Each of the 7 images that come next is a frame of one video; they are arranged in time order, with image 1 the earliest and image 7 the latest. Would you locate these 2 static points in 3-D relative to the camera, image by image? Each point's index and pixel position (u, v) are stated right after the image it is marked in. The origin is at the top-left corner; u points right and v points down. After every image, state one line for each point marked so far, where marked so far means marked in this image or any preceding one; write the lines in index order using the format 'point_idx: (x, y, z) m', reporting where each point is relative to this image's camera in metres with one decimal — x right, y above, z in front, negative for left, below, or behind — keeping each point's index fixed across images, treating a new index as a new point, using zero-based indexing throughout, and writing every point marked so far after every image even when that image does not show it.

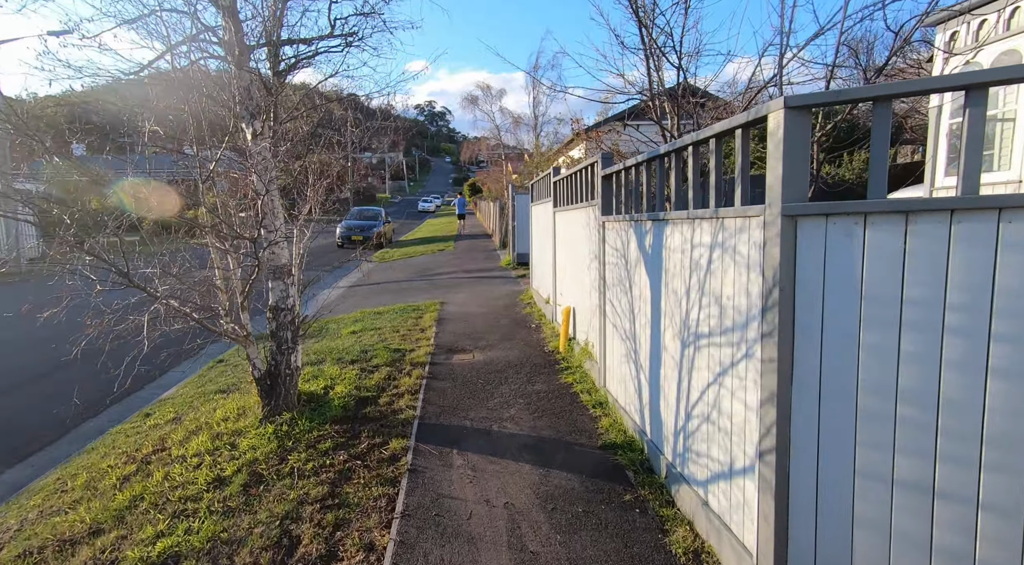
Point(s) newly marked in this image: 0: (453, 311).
0: (-0.9, -0.4, +9.2) m
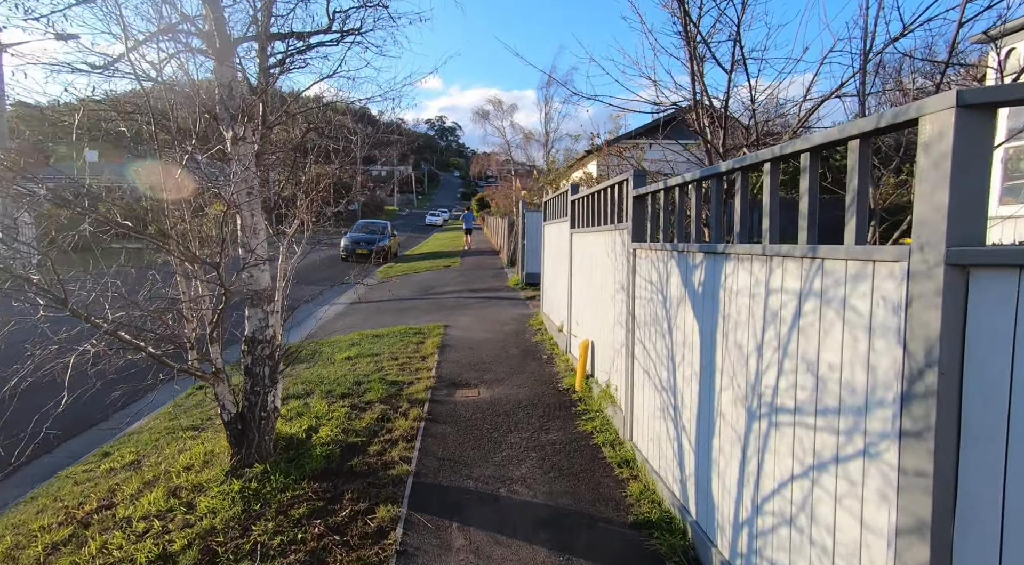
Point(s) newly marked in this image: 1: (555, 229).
0: (-0.7, -0.7, +8.5) m
1: (+0.6, +0.8, +8.9) m
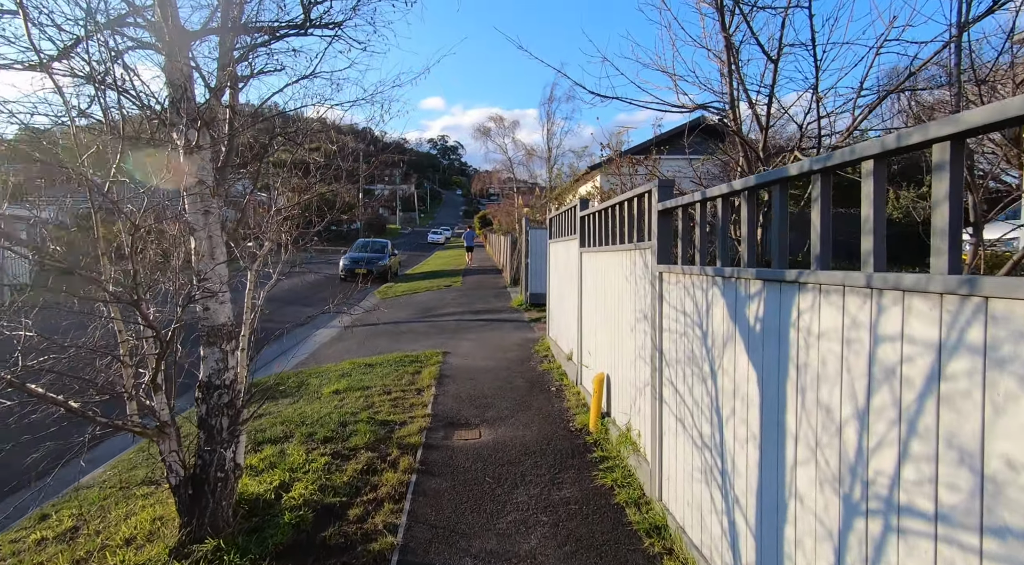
0: (-0.7, -1.0, +7.8) m
1: (+0.7, +0.5, +8.2) m
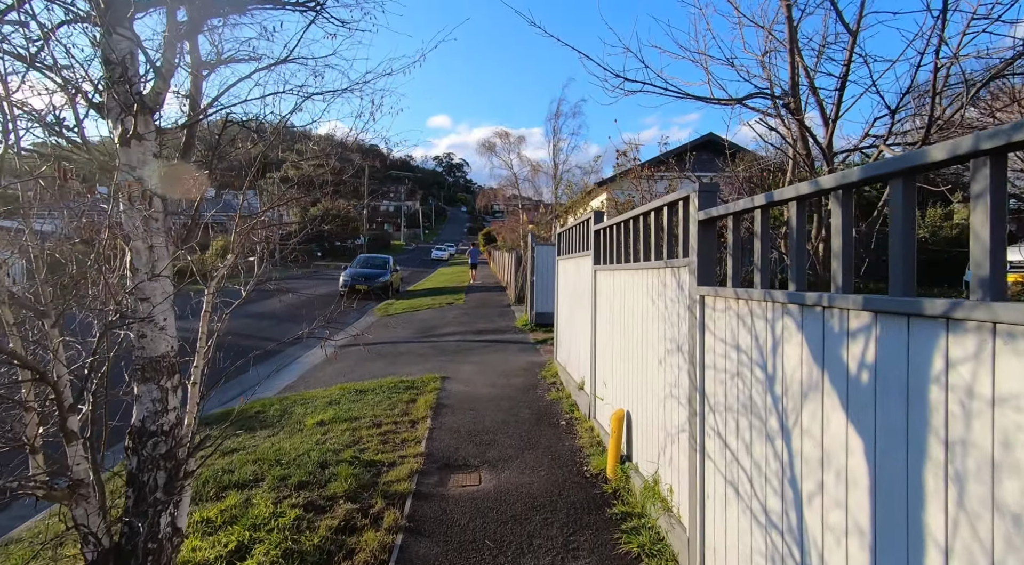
0: (-0.6, -1.3, +7.2) m
1: (+0.7, +0.2, +7.6) m
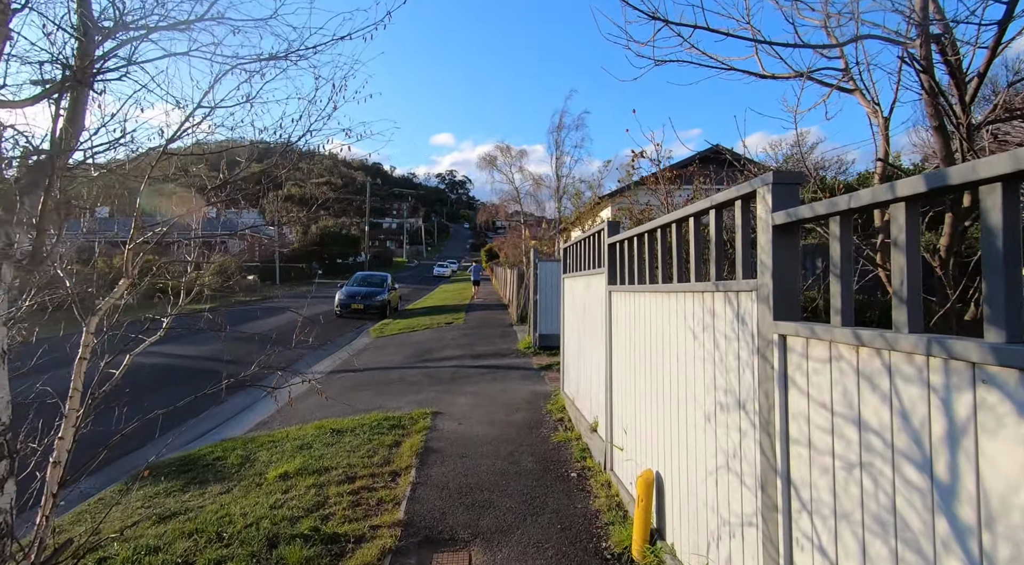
0: (-0.6, -1.5, +6.2) m
1: (+0.7, 0.0, +6.7) m
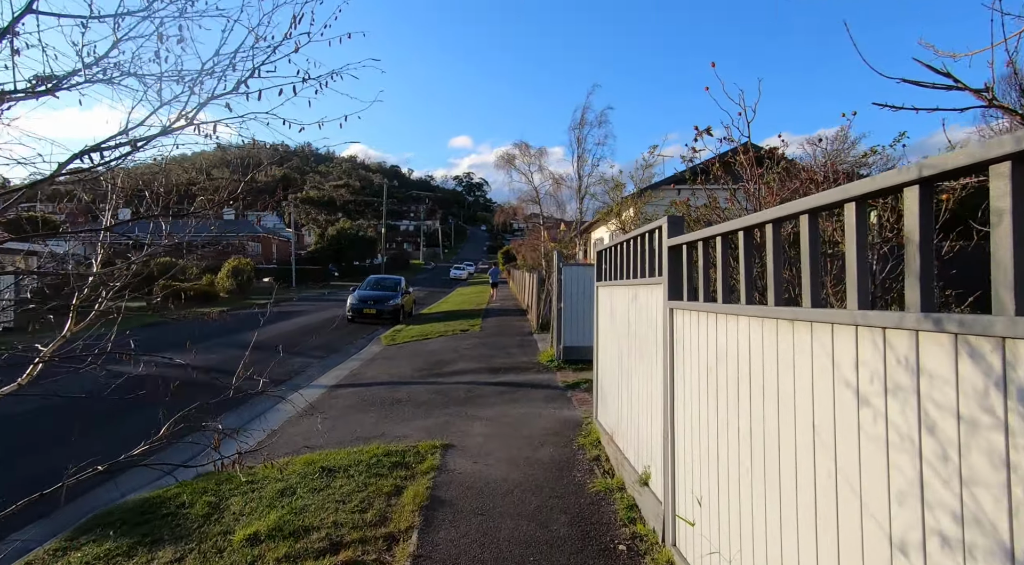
0: (-0.4, -1.6, +5.1) m
1: (+0.9, -0.1, +5.5) m
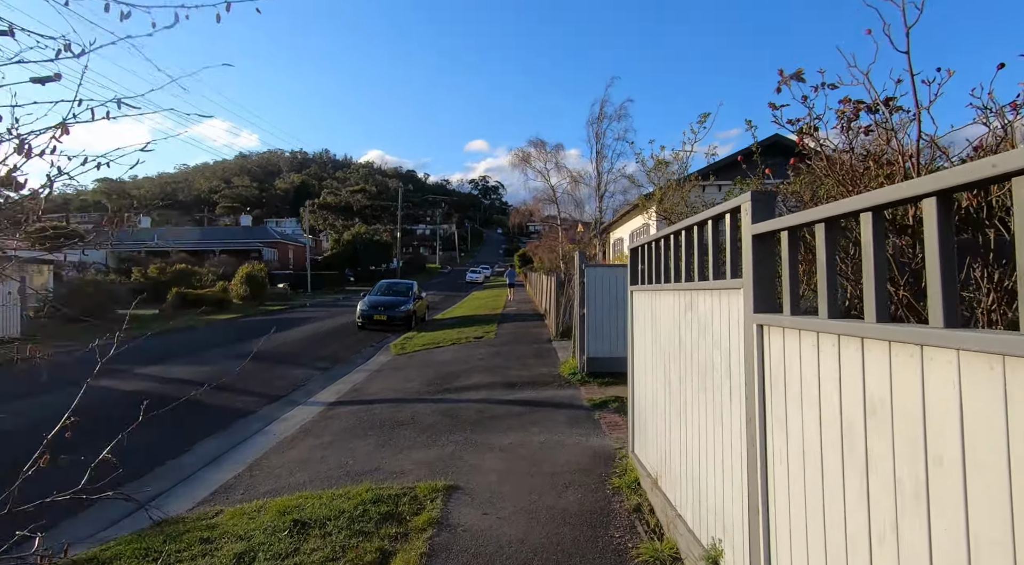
0: (-0.3, -1.6, +4.0) m
1: (+1.1, -0.1, +4.4) m
